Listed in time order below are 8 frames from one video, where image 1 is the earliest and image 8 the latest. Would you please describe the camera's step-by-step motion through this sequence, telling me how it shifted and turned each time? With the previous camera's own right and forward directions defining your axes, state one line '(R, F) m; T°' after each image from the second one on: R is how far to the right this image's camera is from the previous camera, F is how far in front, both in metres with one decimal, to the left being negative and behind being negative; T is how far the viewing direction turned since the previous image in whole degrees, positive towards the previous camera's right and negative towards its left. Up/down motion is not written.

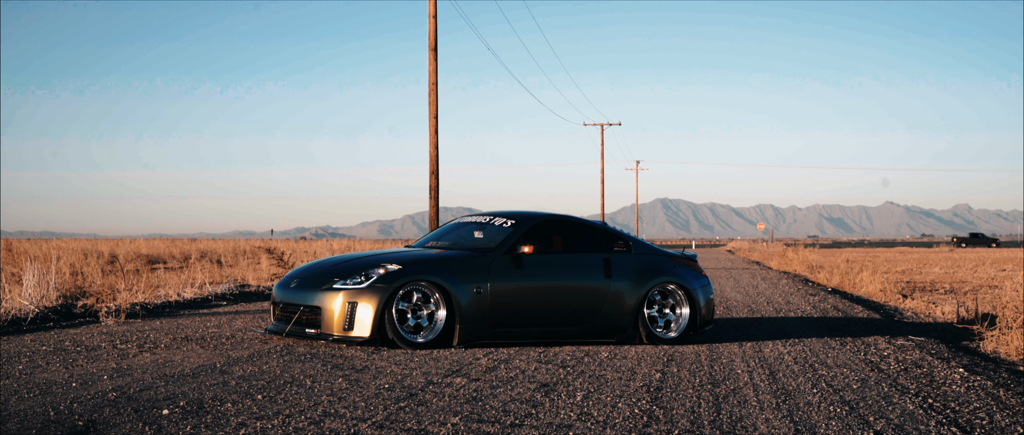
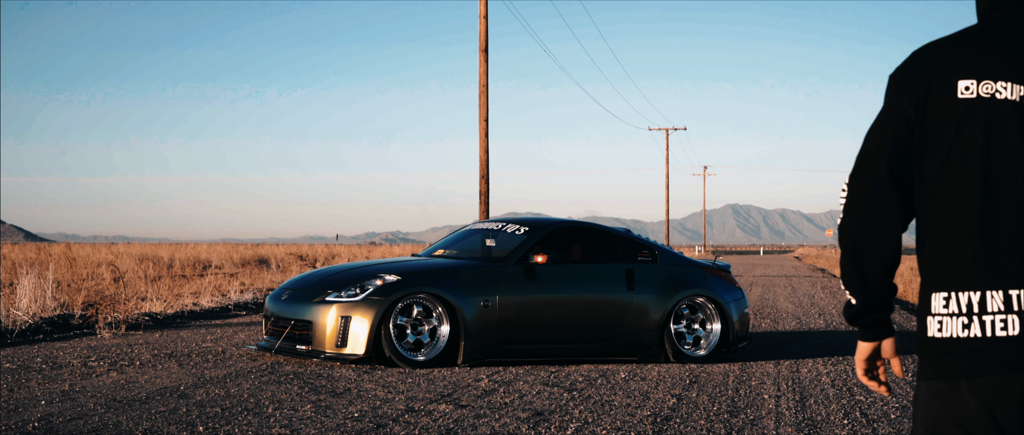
(+0.4, +0.6) m; -4°
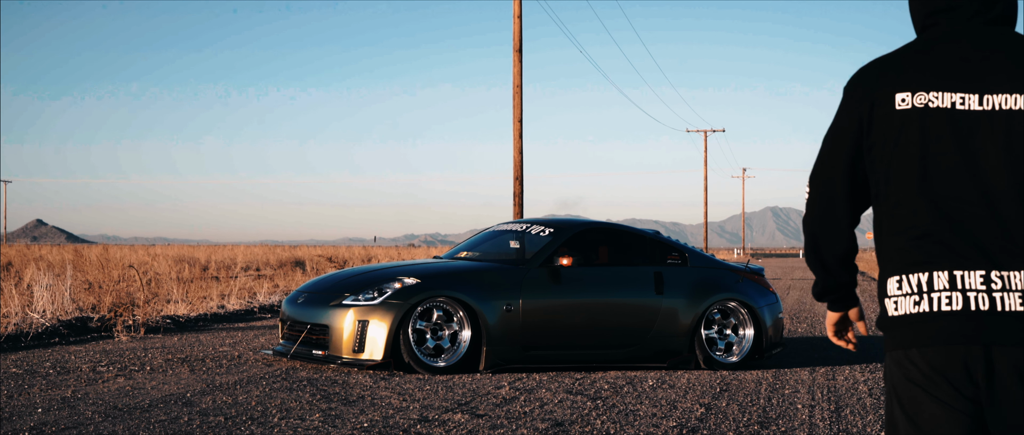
(+0.1, +0.3) m; -2°
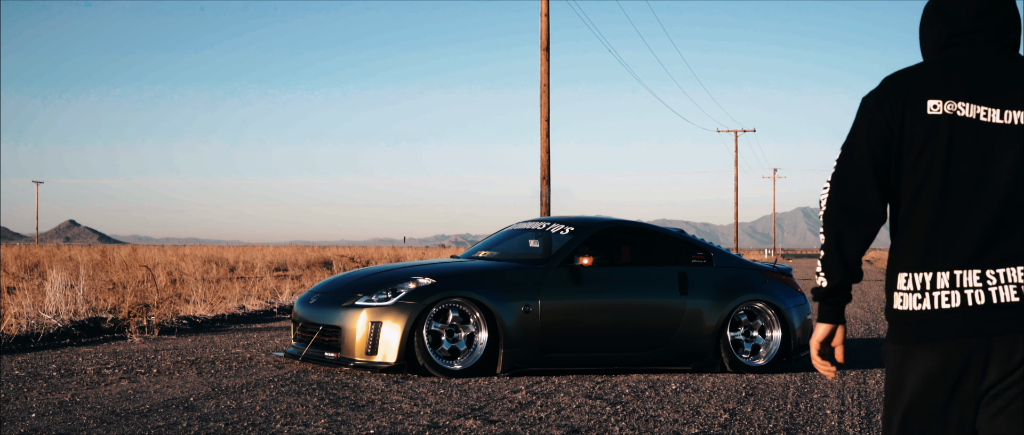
(+0.1, +0.2) m; -2°
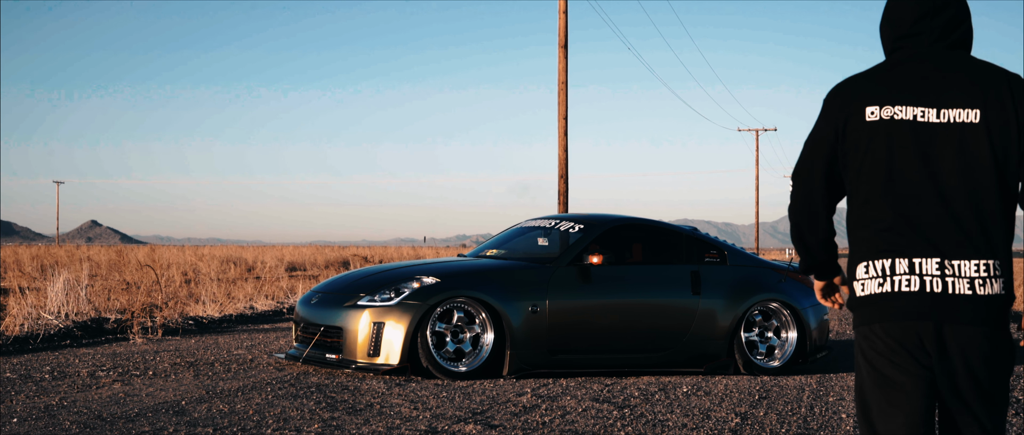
(+0.1, +0.2) m; -1°
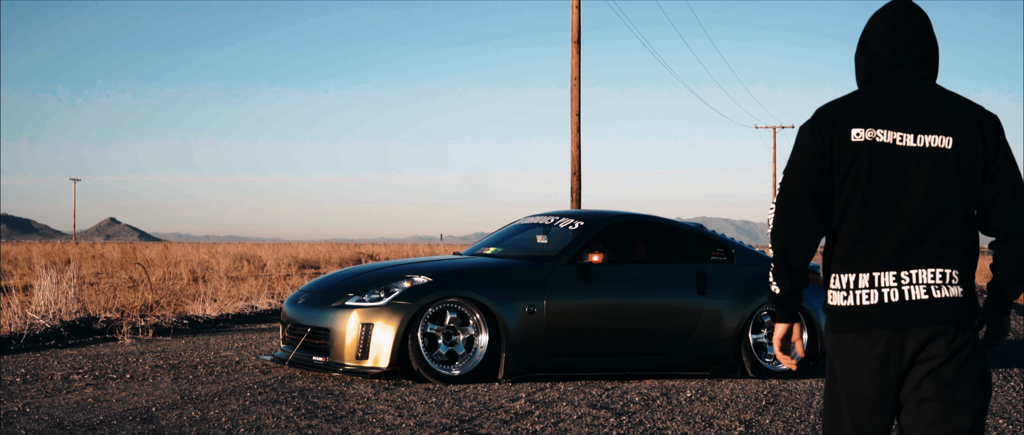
(+0.2, +0.3) m; -1°
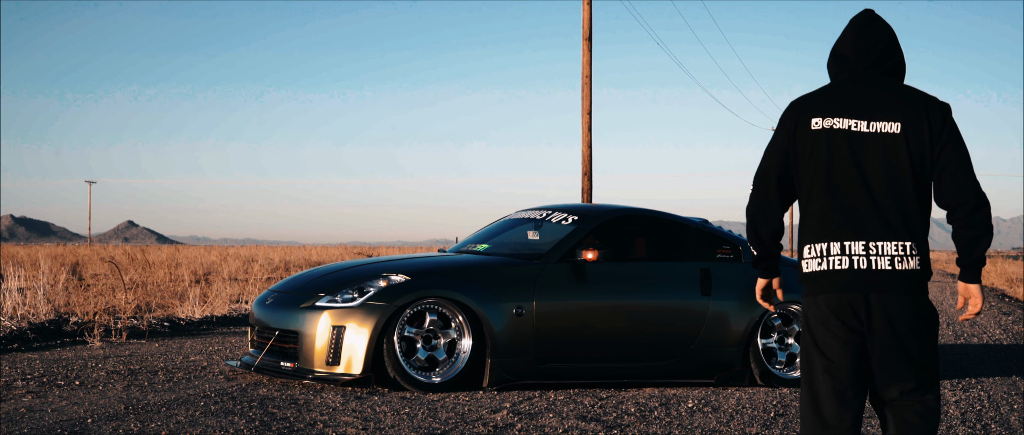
(+0.2, +0.5) m; -1°
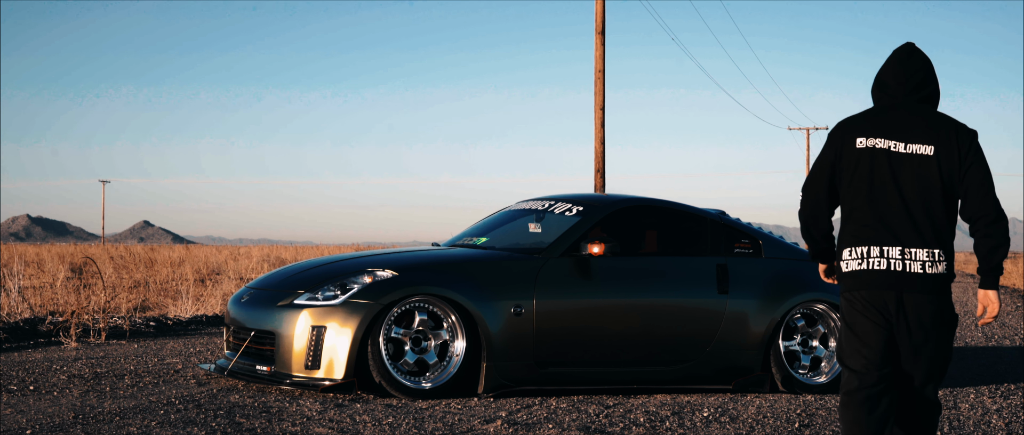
(+0.1, +0.5) m; -1°
